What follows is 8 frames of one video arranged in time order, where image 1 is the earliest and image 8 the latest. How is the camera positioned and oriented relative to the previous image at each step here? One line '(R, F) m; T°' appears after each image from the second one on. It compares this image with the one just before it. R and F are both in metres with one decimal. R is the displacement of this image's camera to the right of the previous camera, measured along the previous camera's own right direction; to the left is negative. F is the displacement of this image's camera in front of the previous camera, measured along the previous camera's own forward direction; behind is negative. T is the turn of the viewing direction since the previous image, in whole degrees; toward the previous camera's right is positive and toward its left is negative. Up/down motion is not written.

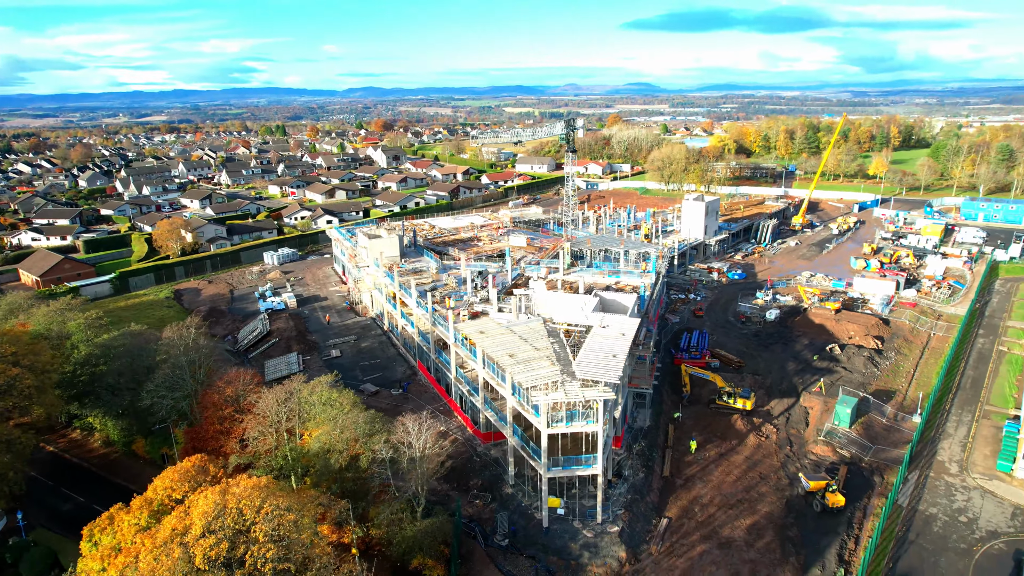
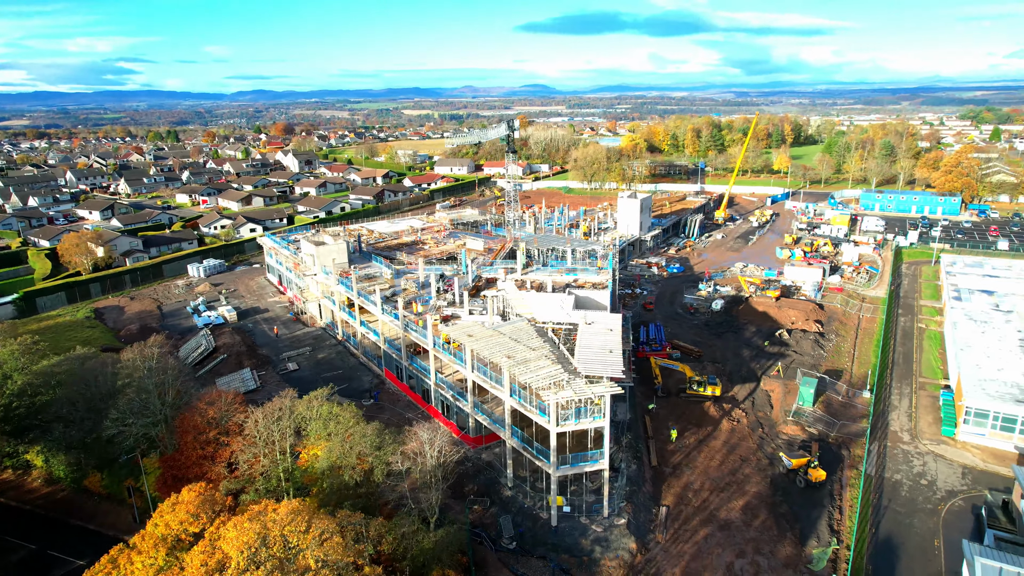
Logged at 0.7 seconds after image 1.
(-2.3, +0.3) m; +8°
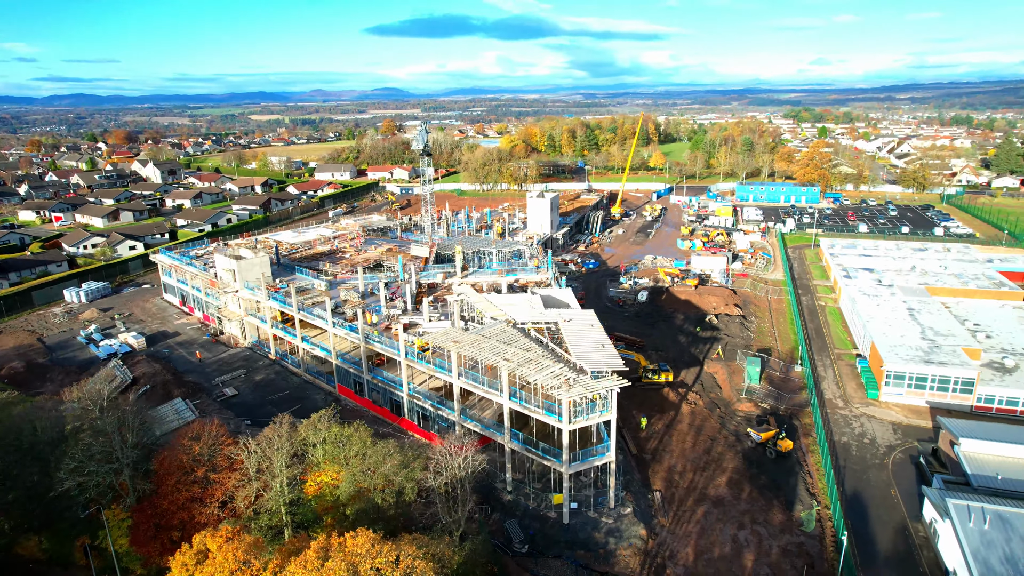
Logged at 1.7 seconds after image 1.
(-3.2, +0.5) m; +12°
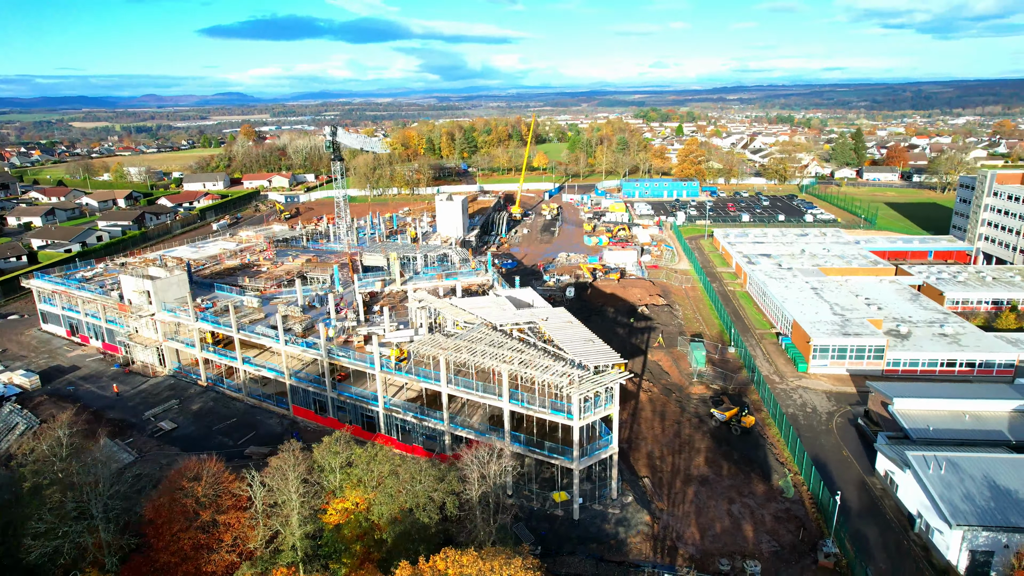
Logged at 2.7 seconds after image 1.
(-3.2, +0.5) m; +12°
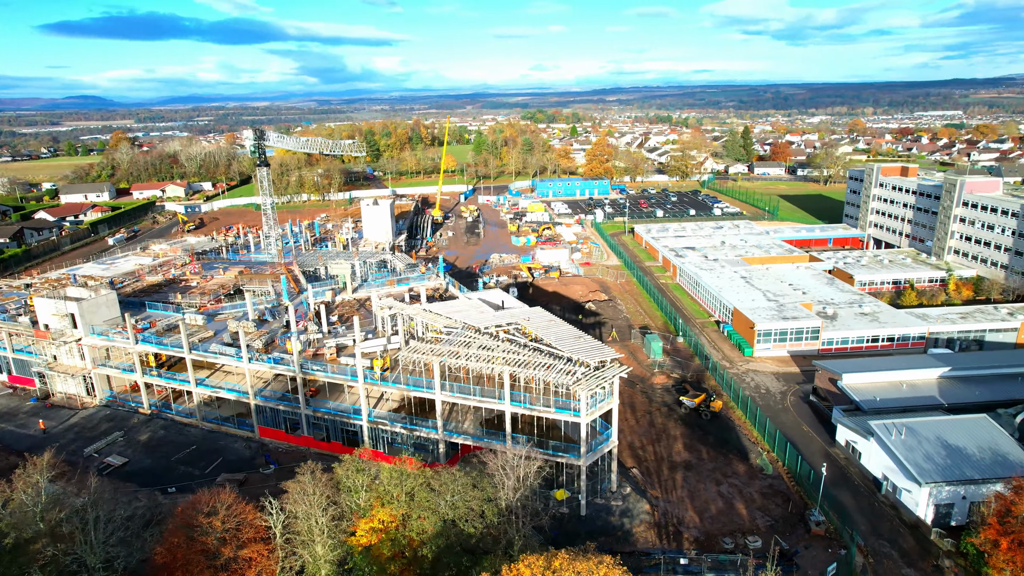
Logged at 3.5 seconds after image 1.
(-2.6, +0.3) m; +9°
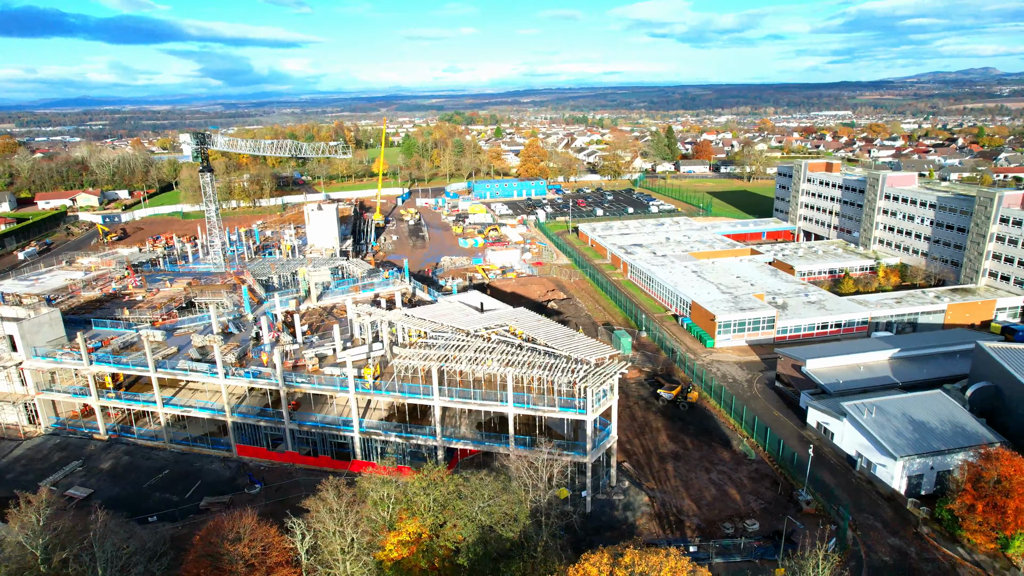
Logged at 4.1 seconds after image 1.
(-1.9, +0.2) m; +7°
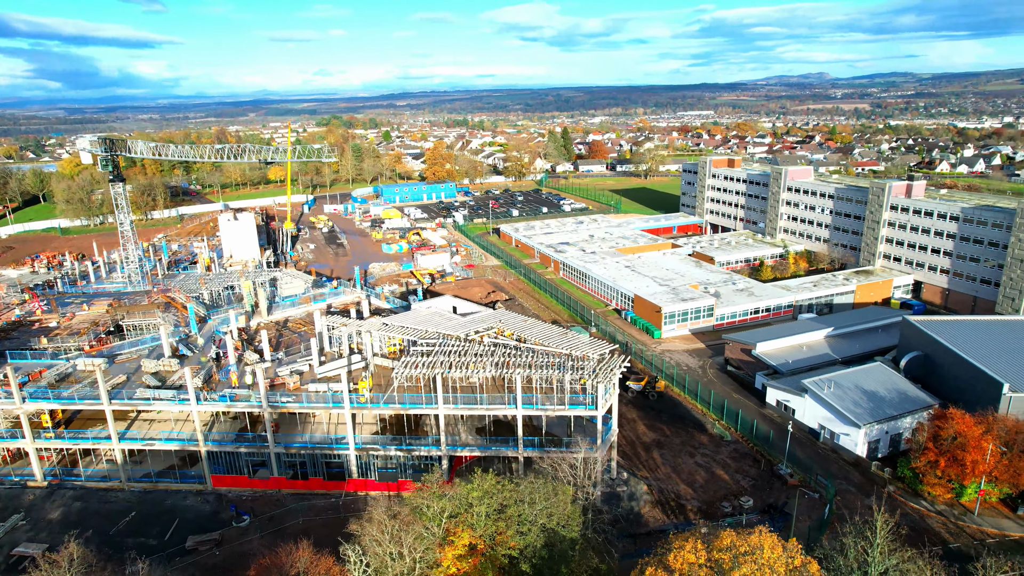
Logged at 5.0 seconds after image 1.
(-2.9, +0.4) m; +10°
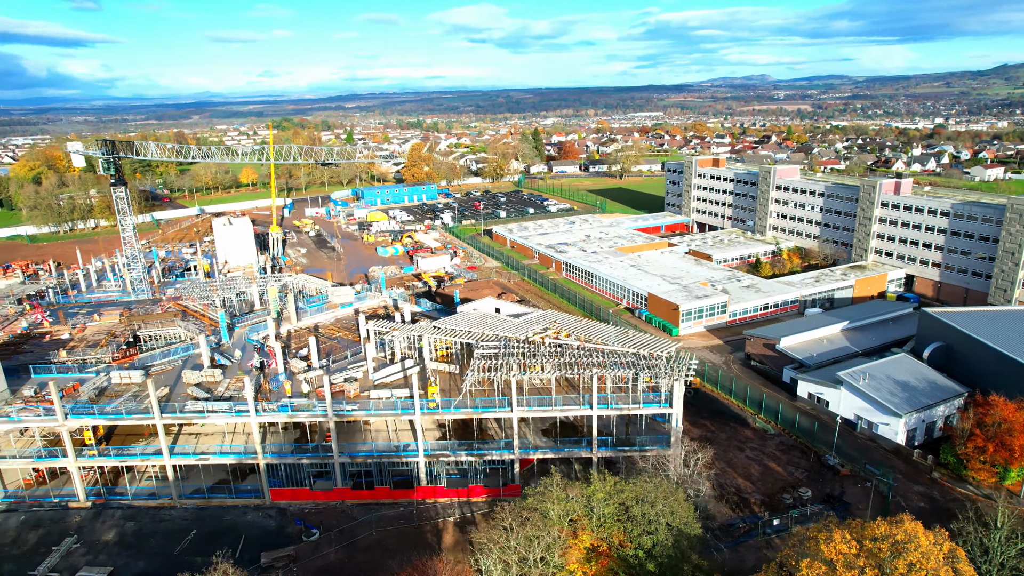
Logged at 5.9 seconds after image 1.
(-2.9, +0.2) m; +4°
